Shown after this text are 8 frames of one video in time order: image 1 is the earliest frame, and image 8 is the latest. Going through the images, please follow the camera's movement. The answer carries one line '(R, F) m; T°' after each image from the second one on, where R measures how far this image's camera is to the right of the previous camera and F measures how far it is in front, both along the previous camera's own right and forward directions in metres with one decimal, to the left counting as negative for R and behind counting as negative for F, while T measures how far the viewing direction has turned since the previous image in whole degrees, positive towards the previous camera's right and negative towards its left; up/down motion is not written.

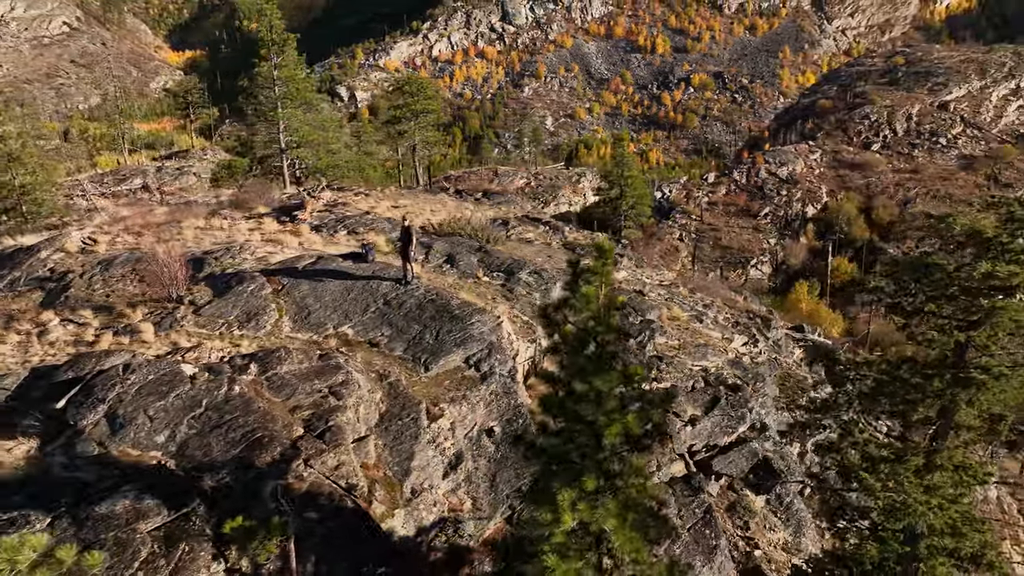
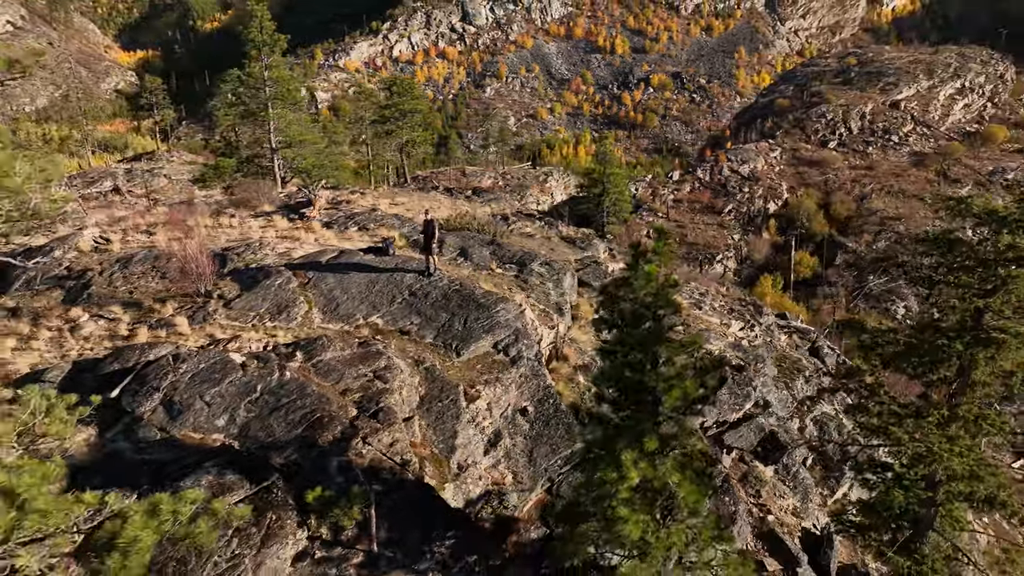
(-1.4, -0.8) m; +3°
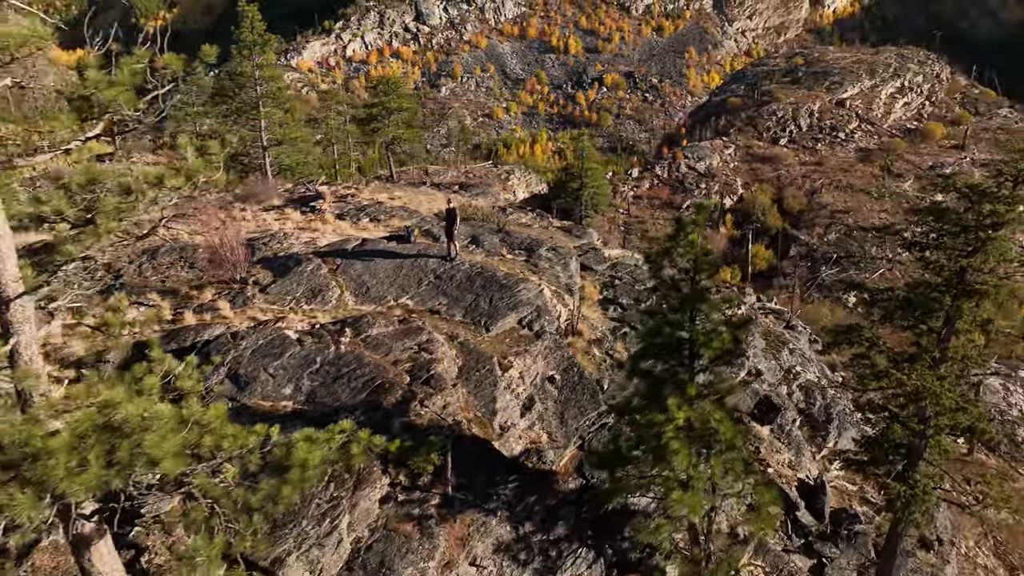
(-1.6, -1.4) m; +4°
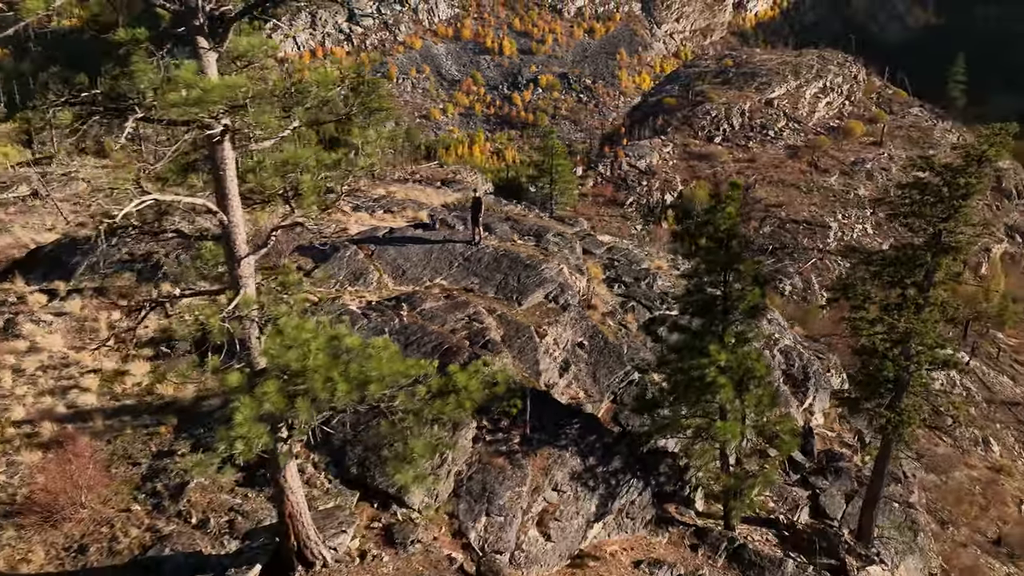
(-2.4, -1.9) m; +5°
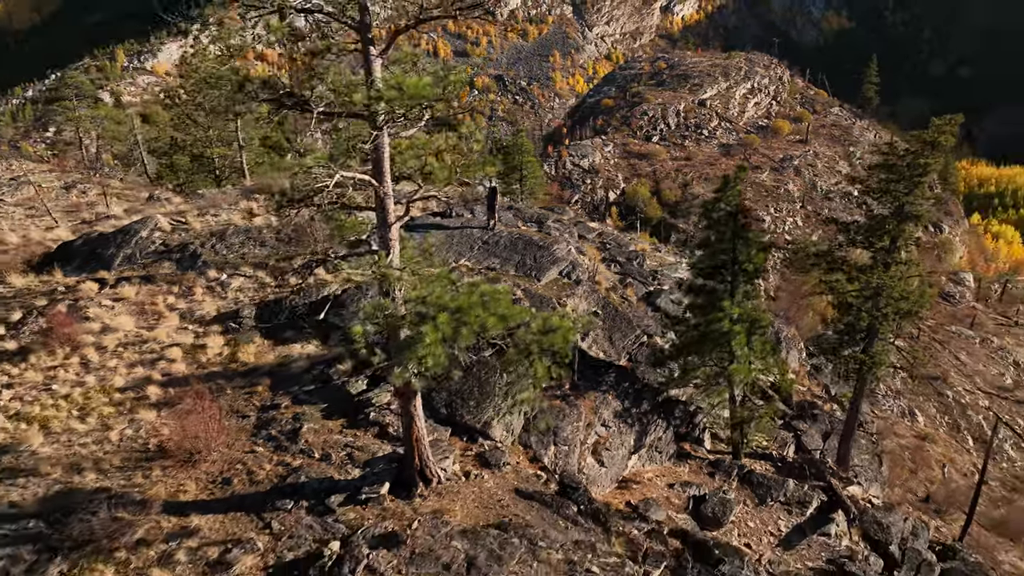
(-2.4, -2.2) m; +5°
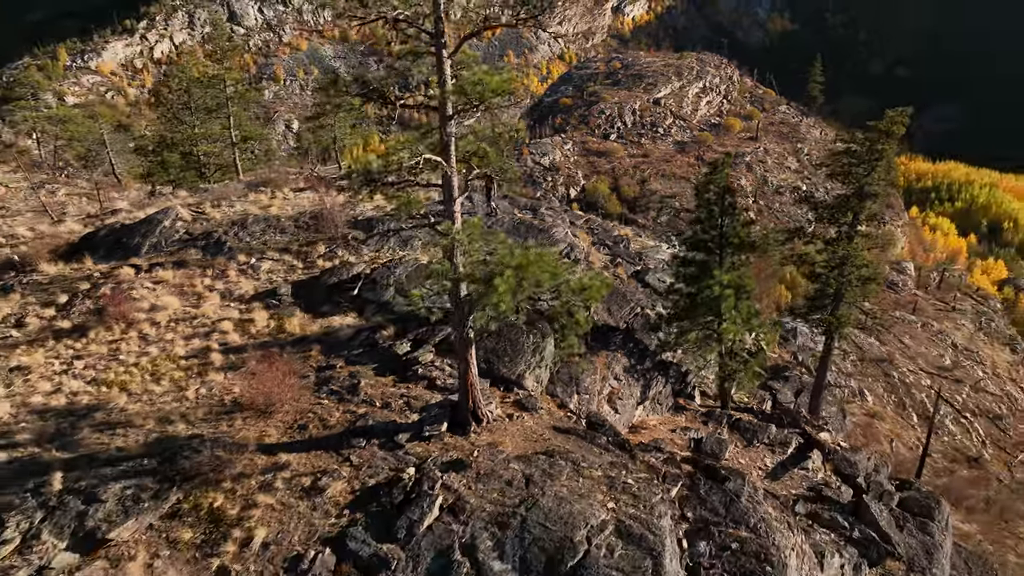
(-1.6, -2.1) m; +4°
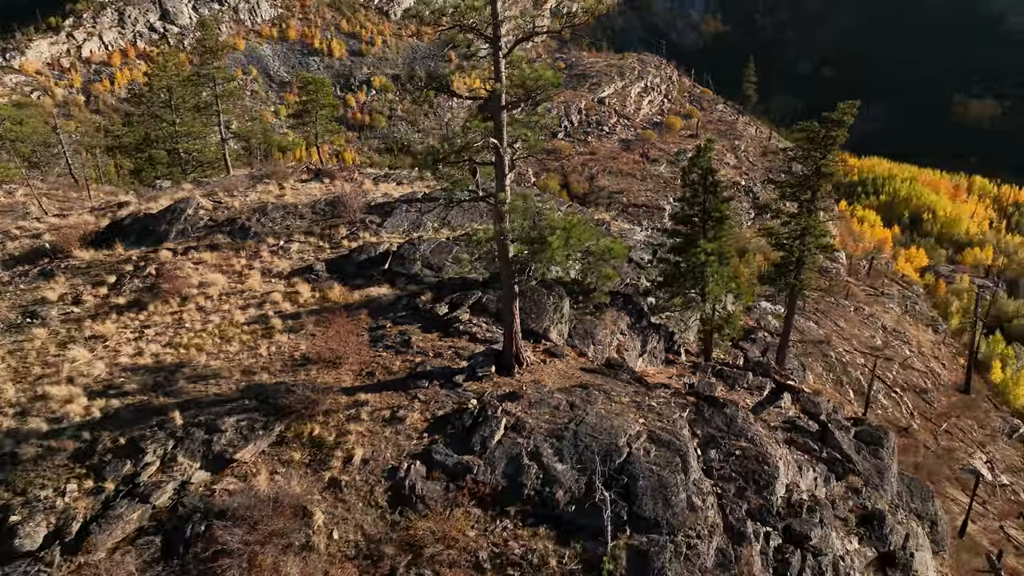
(-2.2, -2.6) m; +5°
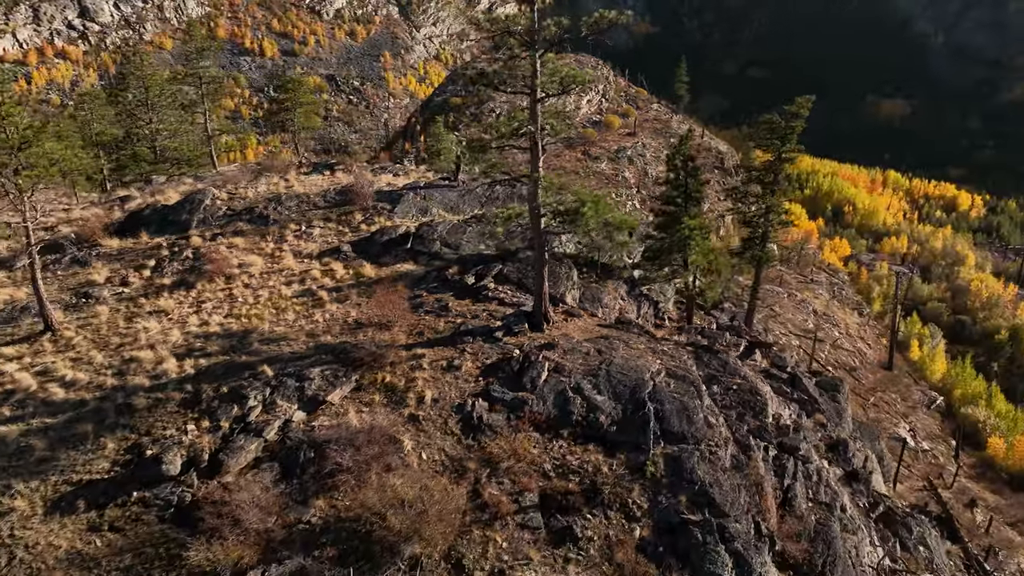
(-2.5, -2.6) m; +5°
